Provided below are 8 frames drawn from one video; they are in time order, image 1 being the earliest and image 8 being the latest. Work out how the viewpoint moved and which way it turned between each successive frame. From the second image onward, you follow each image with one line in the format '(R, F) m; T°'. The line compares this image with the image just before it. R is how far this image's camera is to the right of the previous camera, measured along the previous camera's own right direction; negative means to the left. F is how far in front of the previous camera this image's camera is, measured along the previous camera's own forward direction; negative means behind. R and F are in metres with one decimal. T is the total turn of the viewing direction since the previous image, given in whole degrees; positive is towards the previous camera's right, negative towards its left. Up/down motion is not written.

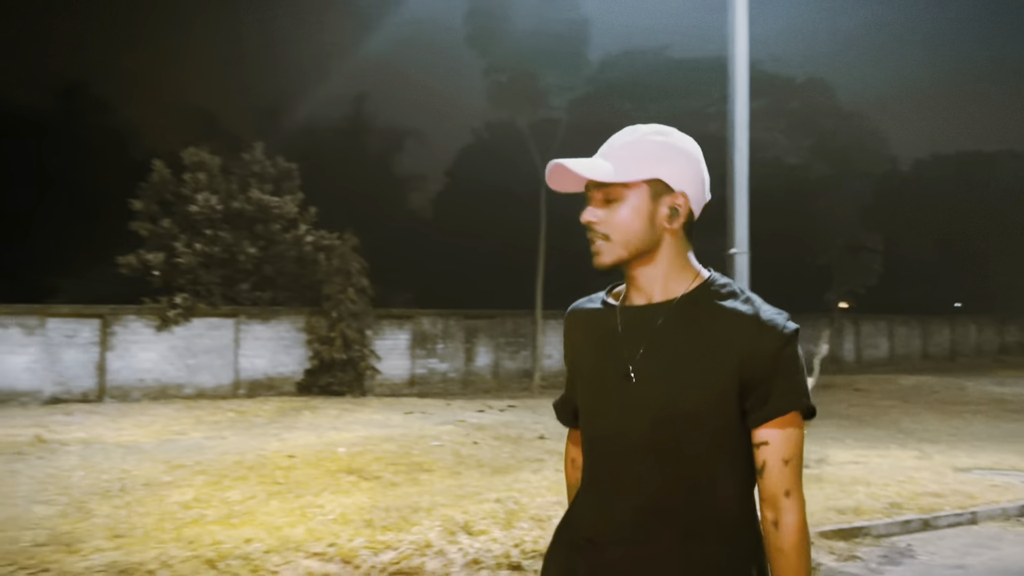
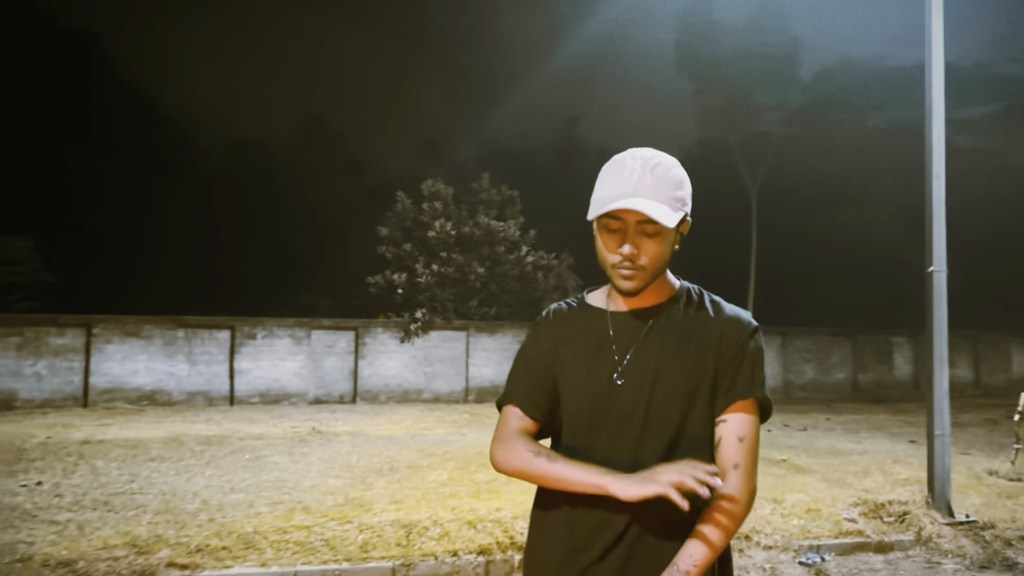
(0.0, -1.2) m; -13°
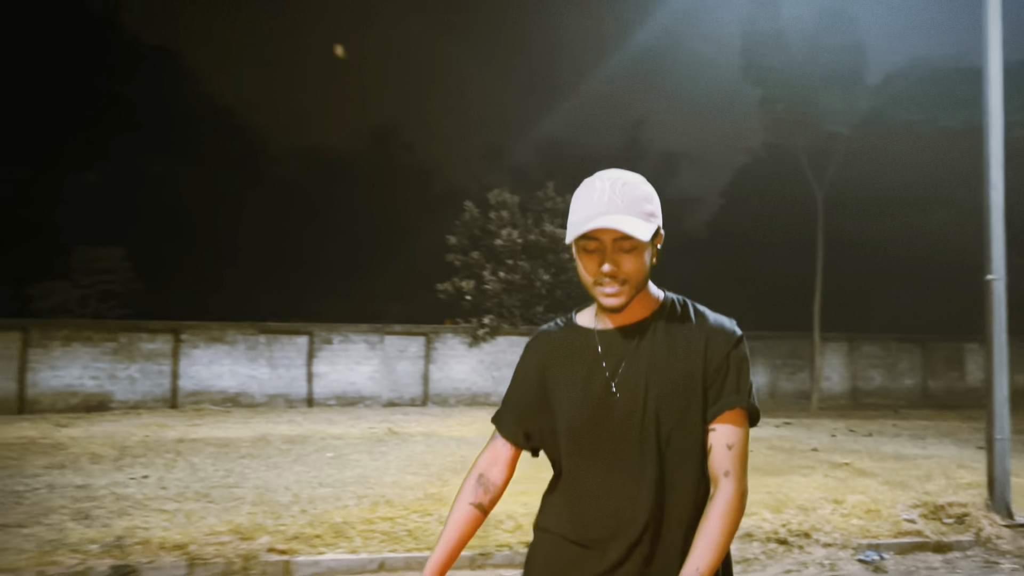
(0.0, -0.5) m; -4°
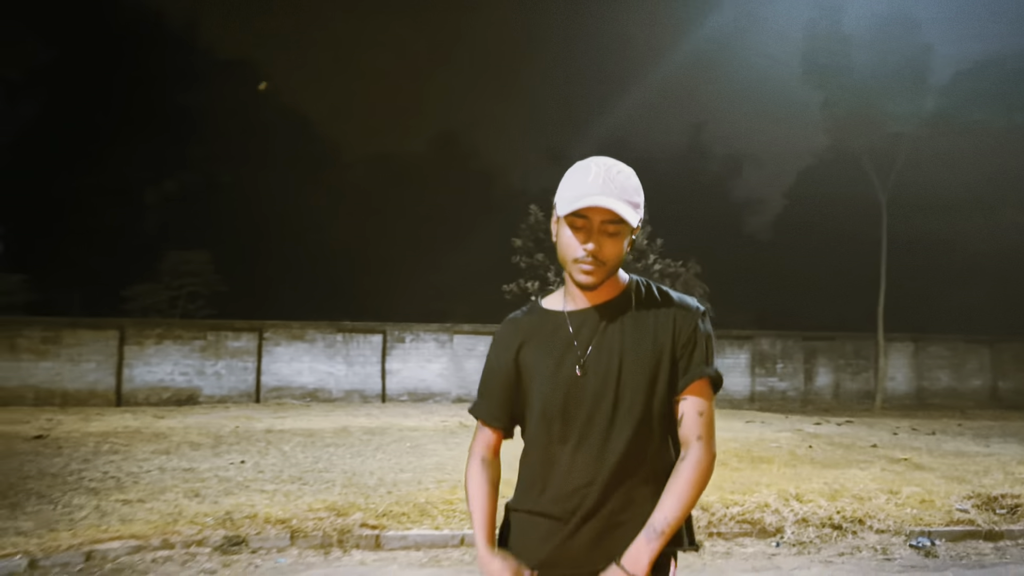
(-0.1, -0.6) m; -4°
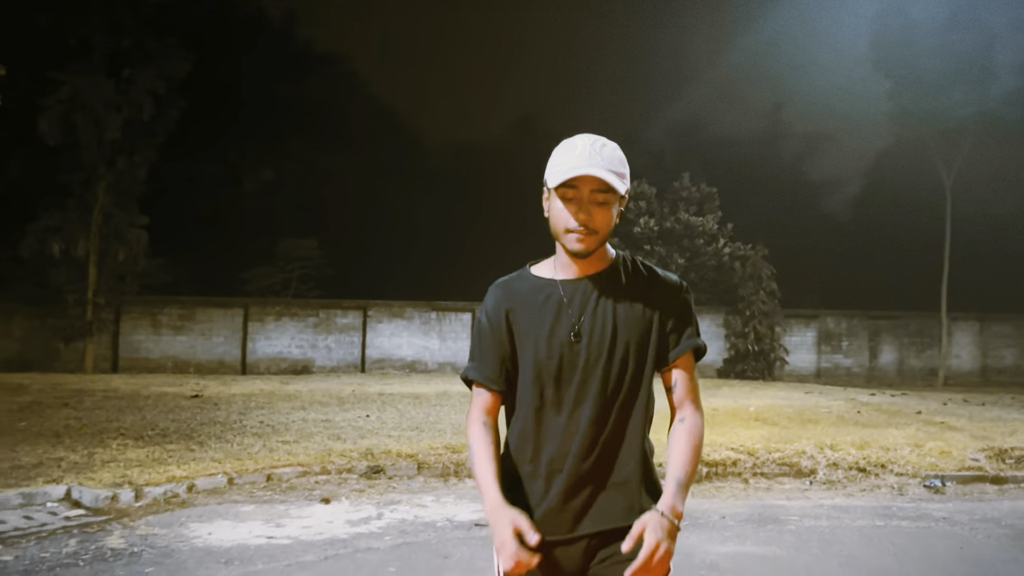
(0.0, -1.9) m; -5°
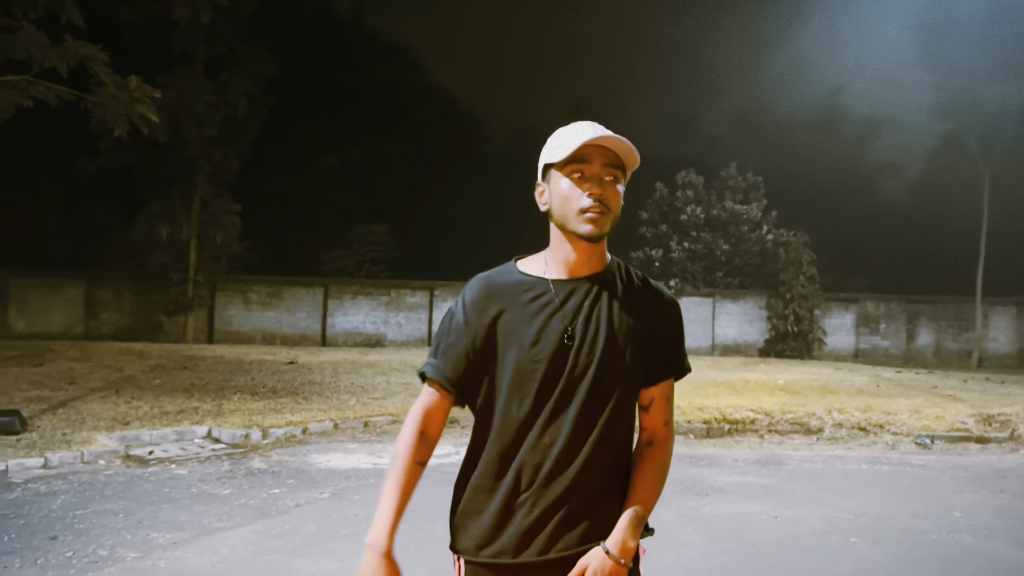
(0.0, -1.9) m; -4°
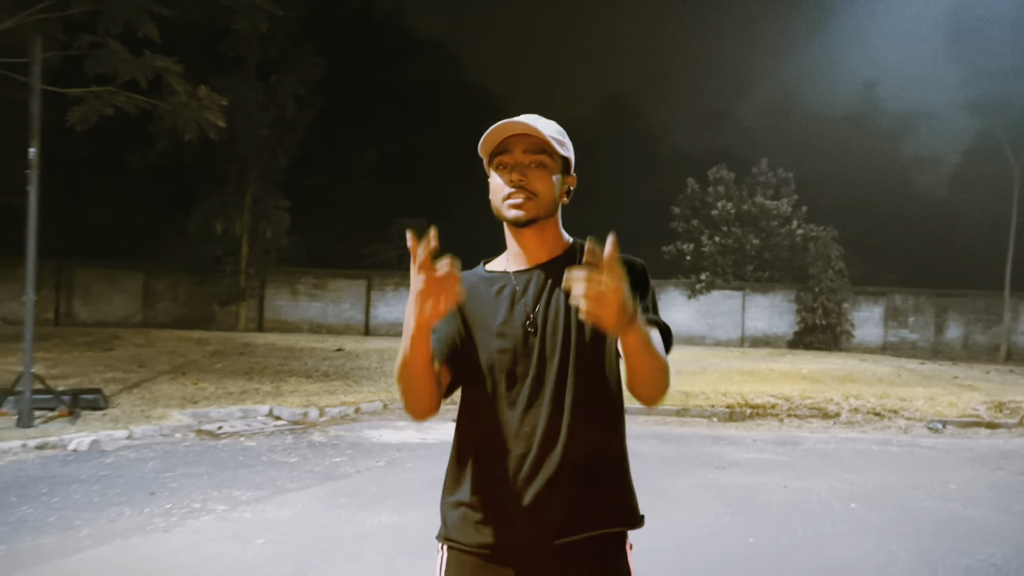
(0.0, -0.9) m; -2°
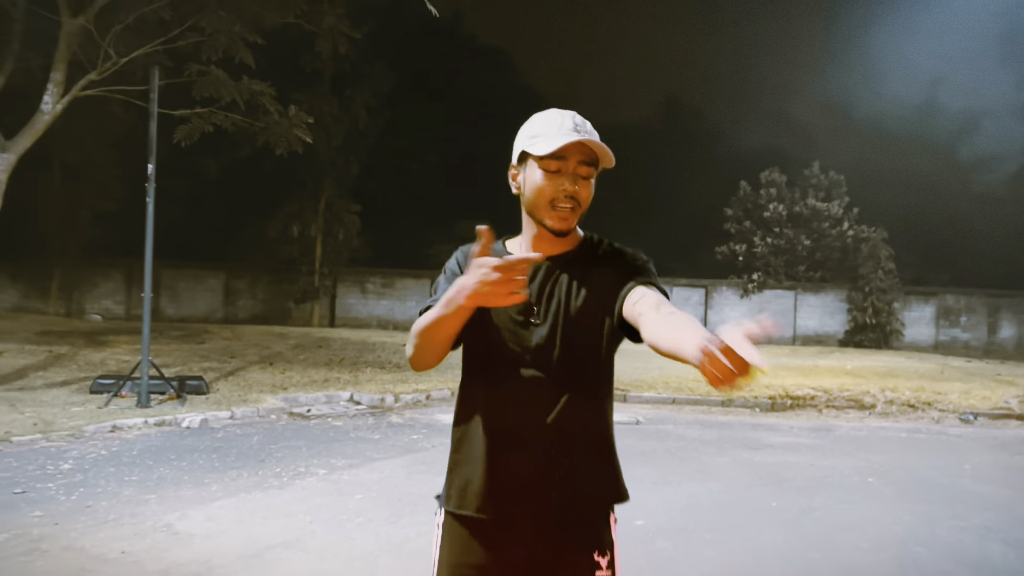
(0.0, -1.2) m; -4°
